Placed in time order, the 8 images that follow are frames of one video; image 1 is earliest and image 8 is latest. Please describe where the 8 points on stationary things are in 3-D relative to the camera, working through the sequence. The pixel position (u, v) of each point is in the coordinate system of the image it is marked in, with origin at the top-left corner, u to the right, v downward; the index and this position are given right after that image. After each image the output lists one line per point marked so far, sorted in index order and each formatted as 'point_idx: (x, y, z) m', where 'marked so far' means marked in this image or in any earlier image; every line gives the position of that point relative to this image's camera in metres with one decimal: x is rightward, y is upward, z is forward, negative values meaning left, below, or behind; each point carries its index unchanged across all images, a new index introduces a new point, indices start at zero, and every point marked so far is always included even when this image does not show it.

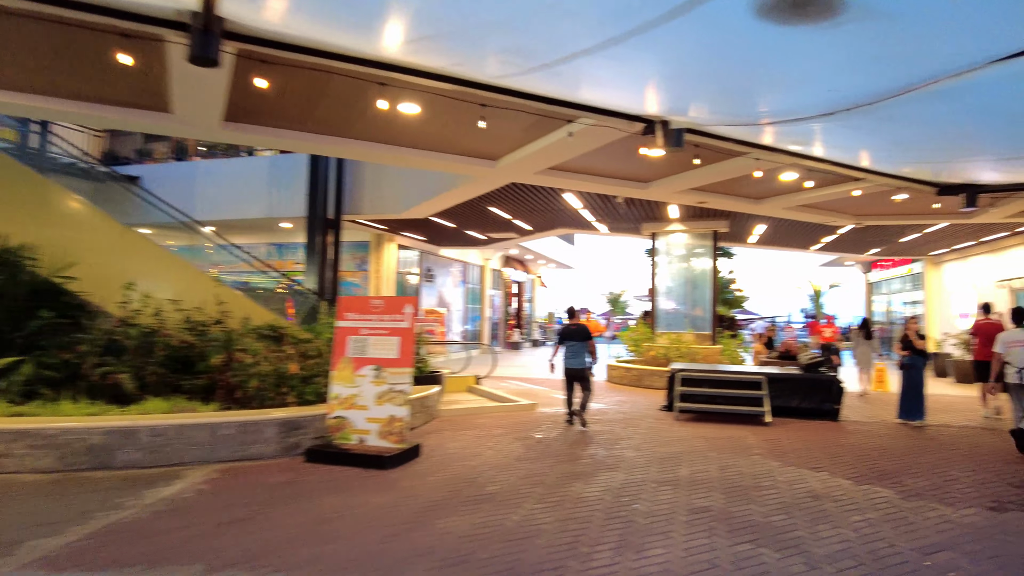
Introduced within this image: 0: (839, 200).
0: (+5.3, +1.4, +10.6) m
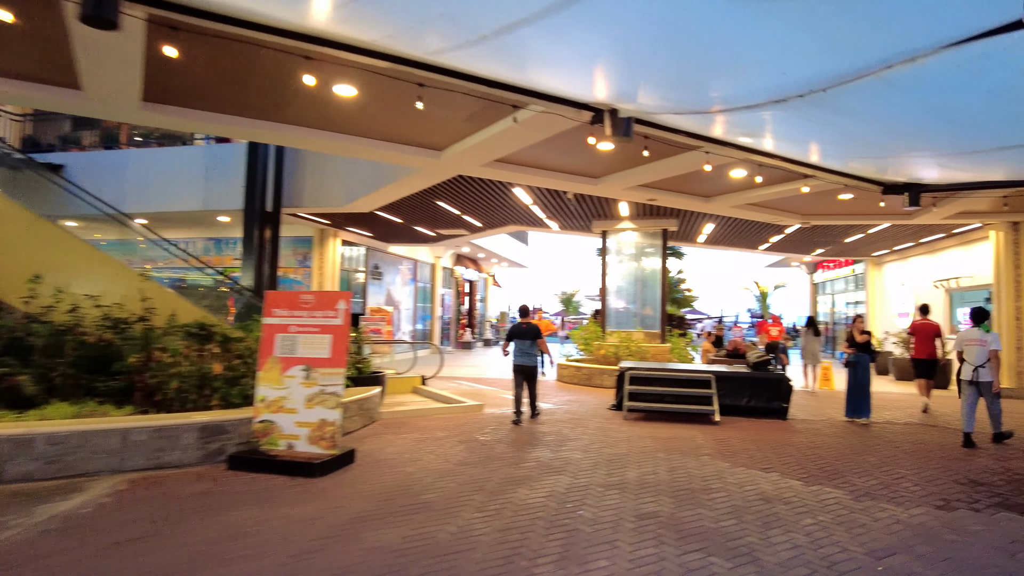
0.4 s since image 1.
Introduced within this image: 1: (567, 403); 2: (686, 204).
0: (+4.4, +1.5, +10.6) m
1: (+0.8, -1.7, +9.6) m
2: (+2.8, +1.4, +10.6) m
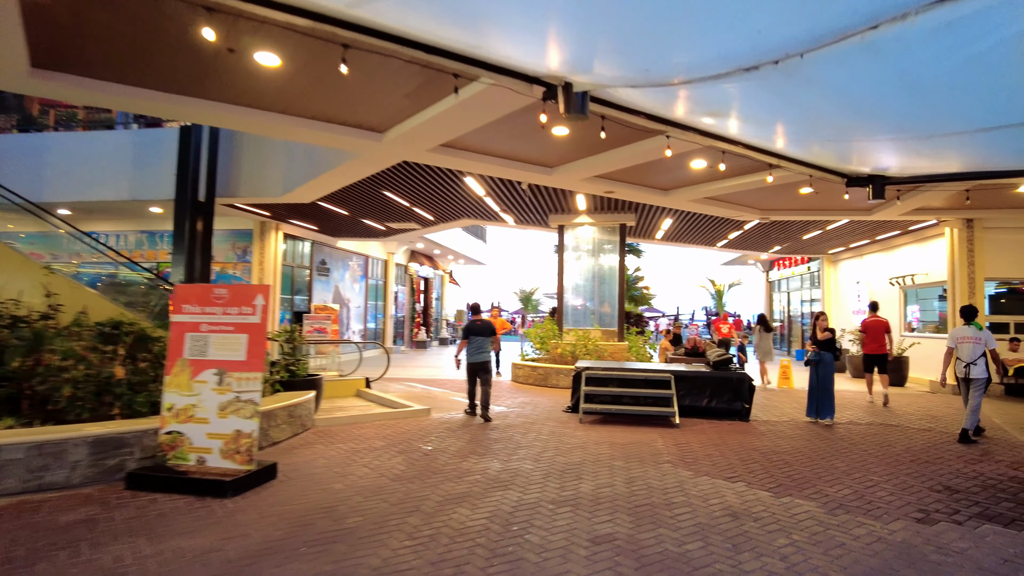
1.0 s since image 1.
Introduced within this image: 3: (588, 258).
0: (+3.7, +1.5, +10.3) m
1: (+0.1, -1.6, +9.1) m
2: (+2.1, +1.4, +10.2) m
3: (+1.4, +0.6, +12.7) m
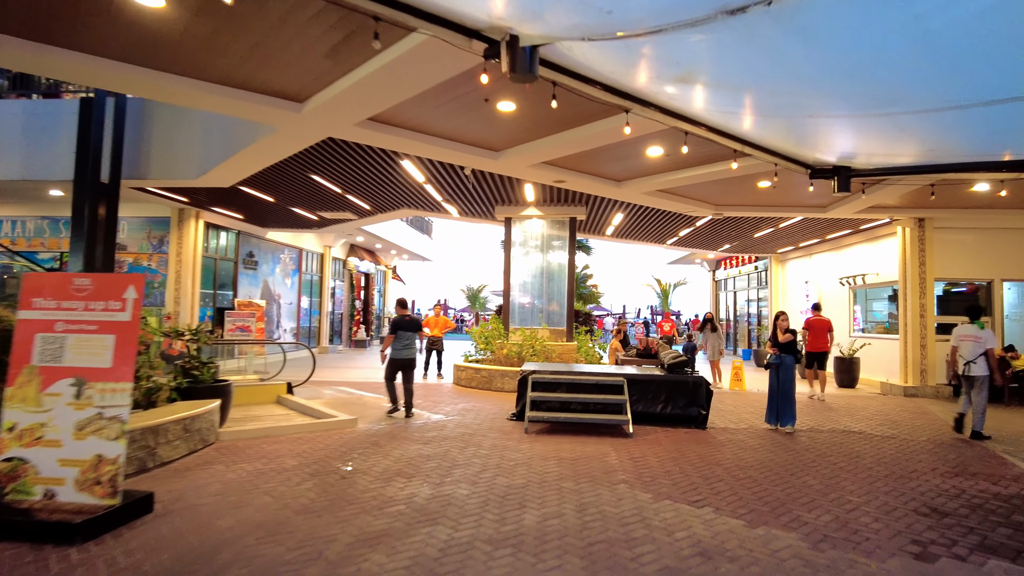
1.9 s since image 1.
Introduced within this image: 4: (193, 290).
0: (+2.8, +1.5, +9.8) m
1: (-0.6, -1.6, +8.3) m
2: (+1.2, +1.5, +9.6) m
3: (+0.4, +0.6, +12.0) m
4: (-6.2, 0.0, +12.7) m
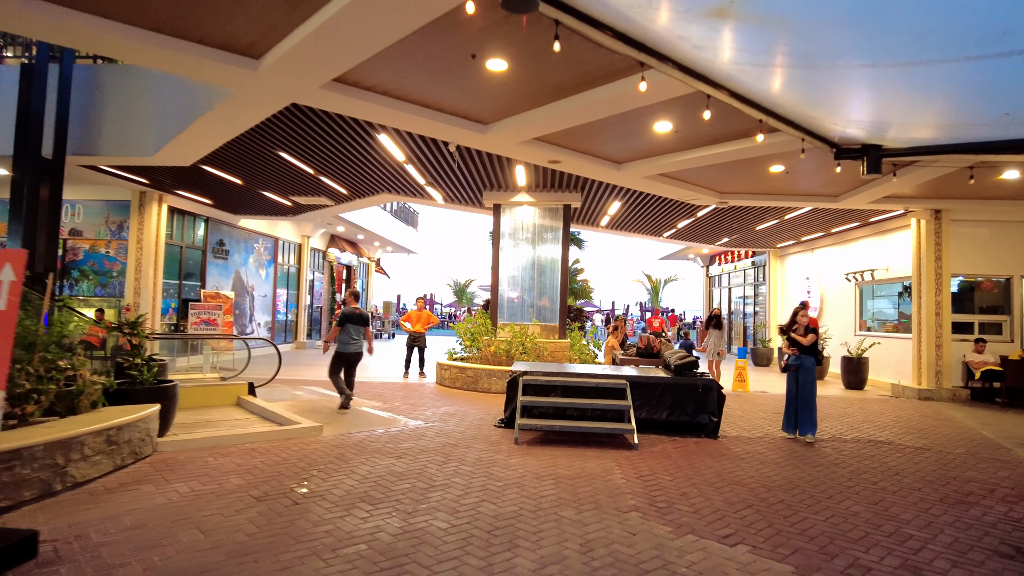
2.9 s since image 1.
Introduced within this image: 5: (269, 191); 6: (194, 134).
0: (+2.7, +1.6, +9.0) m
1: (-0.8, -1.4, +7.4) m
2: (+1.1, +1.6, +8.7) m
3: (+0.2, +0.8, +11.1) m
4: (-6.4, +0.1, +11.7) m
5: (-4.2, +1.7, +11.4) m
6: (-3.7, +1.8, +7.6) m
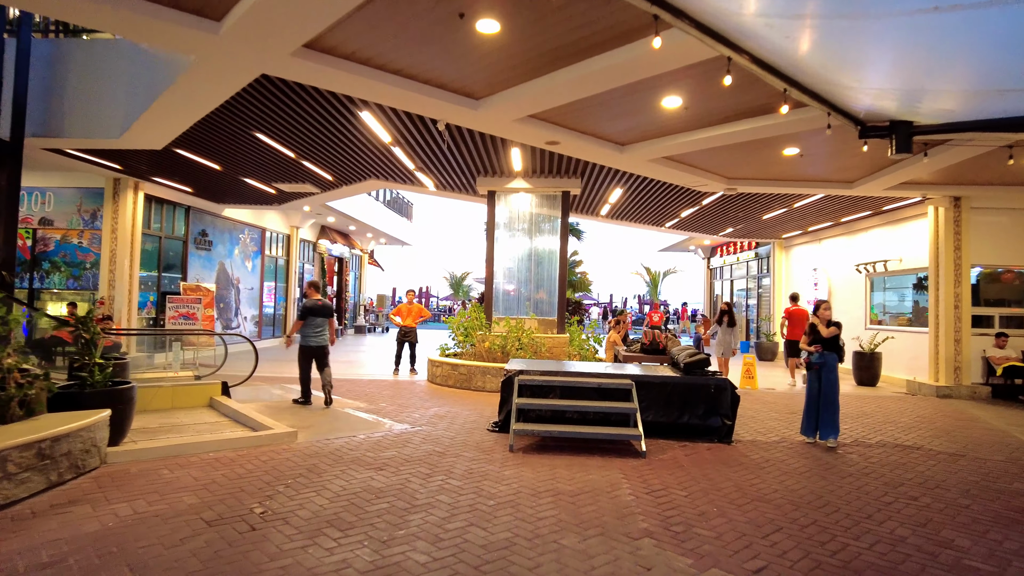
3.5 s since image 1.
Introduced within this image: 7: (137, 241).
0: (+2.6, +1.7, +8.4) m
1: (-0.8, -1.4, +6.8) m
2: (+1.0, +1.7, +8.1) m
3: (+0.2, +0.9, +10.5) m
4: (-6.4, +0.3, +11.1) m
5: (-4.3, +1.8, +10.7) m
6: (-3.7, +1.9, +7.0) m
7: (-6.5, +0.8, +11.2) m
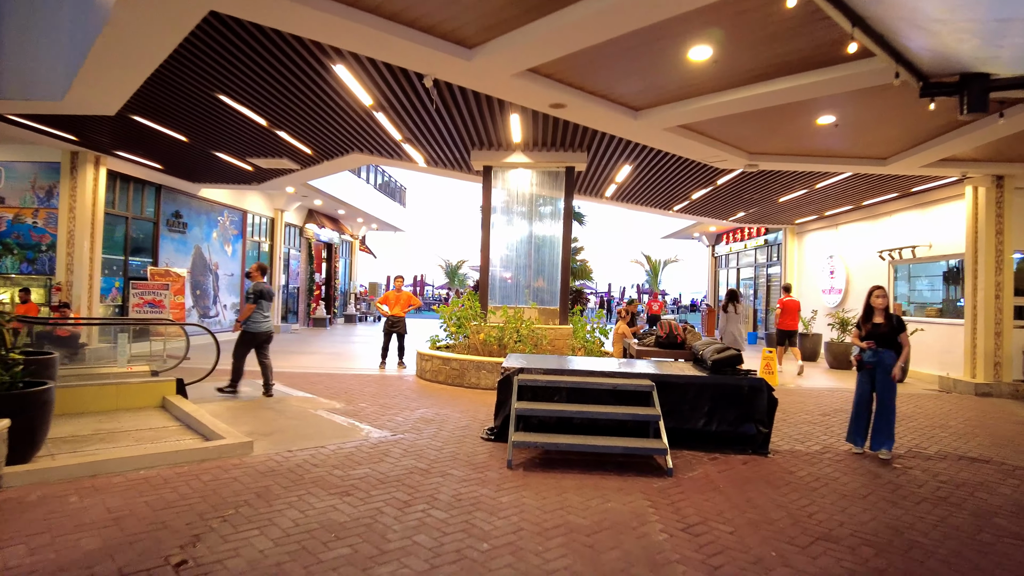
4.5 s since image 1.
0: (+2.6, +1.9, +7.4) m
1: (-0.9, -1.2, +5.9) m
2: (+1.0, +1.8, +7.2) m
3: (+0.1, +1.1, +9.6) m
4: (-6.5, +0.5, +10.1) m
5: (-4.3, +2.0, +9.7) m
6: (-3.7, +2.0, +6.0) m
7: (-6.5, +1.1, +10.2) m
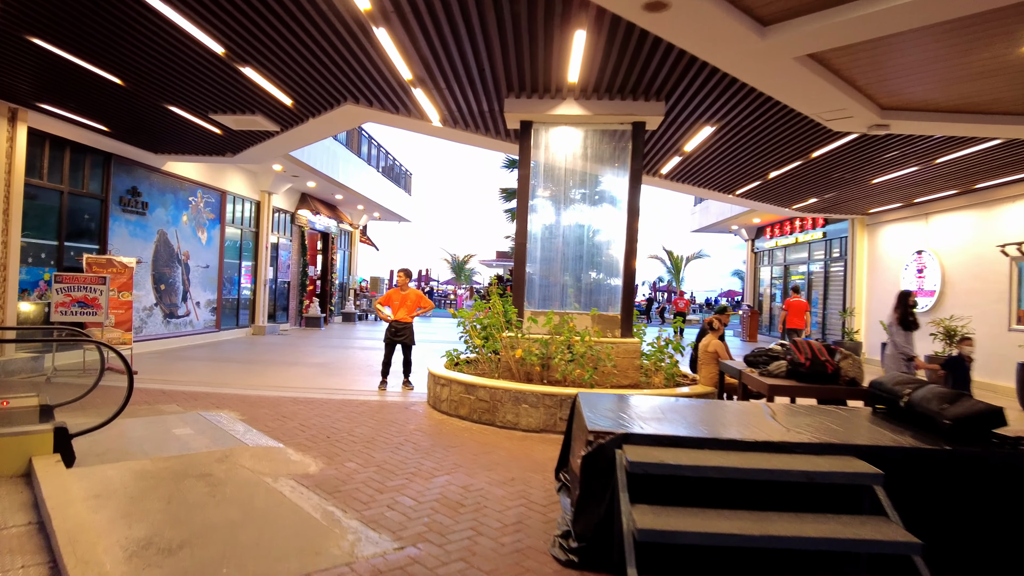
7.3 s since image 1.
0: (+3.1, +1.9, +5.1) m
1: (-0.4, -1.2, +3.6) m
2: (+1.5, +1.8, +4.8) m
3: (+0.6, +1.1, +7.2) m
4: (-6.0, +0.6, +7.8) m
5: (-3.8, +2.1, +7.4) m
6: (-3.2, +2.0, +3.6) m
7: (-6.0, +1.1, +7.9) m
